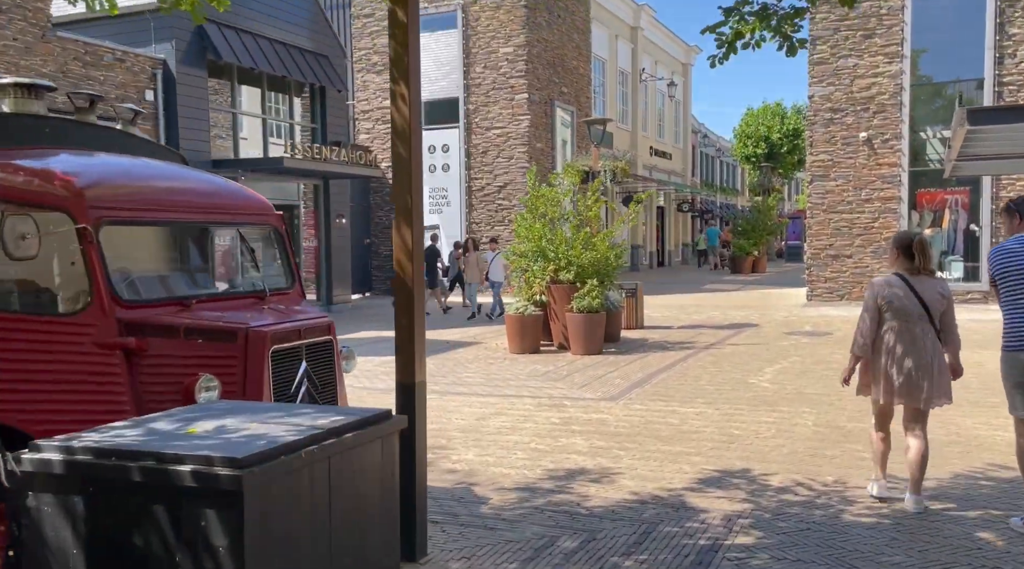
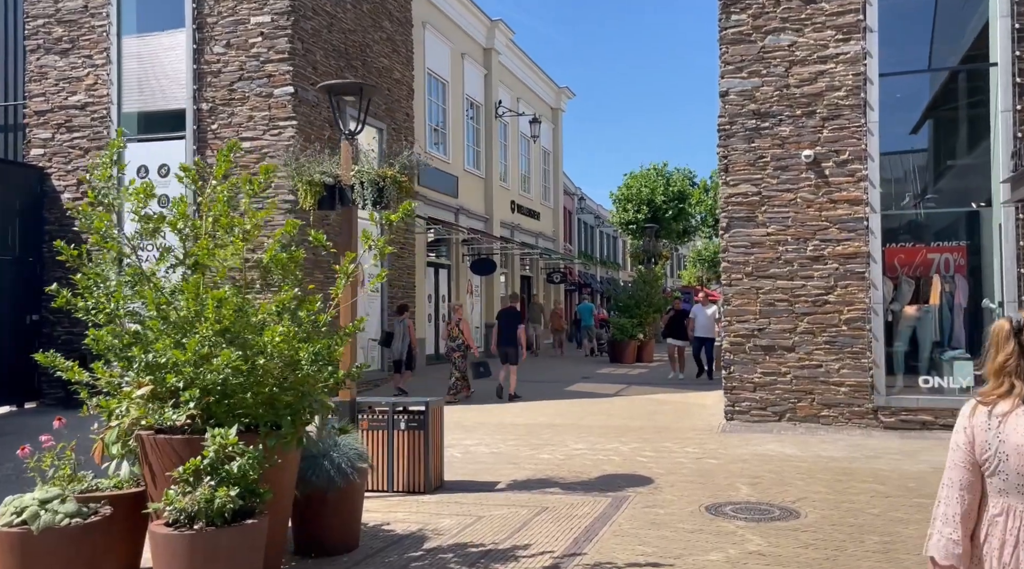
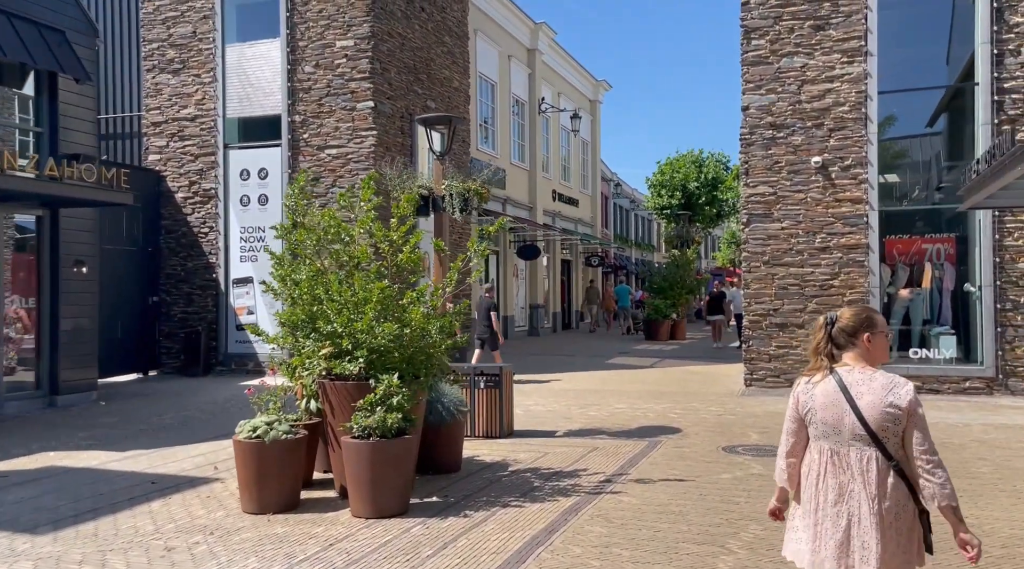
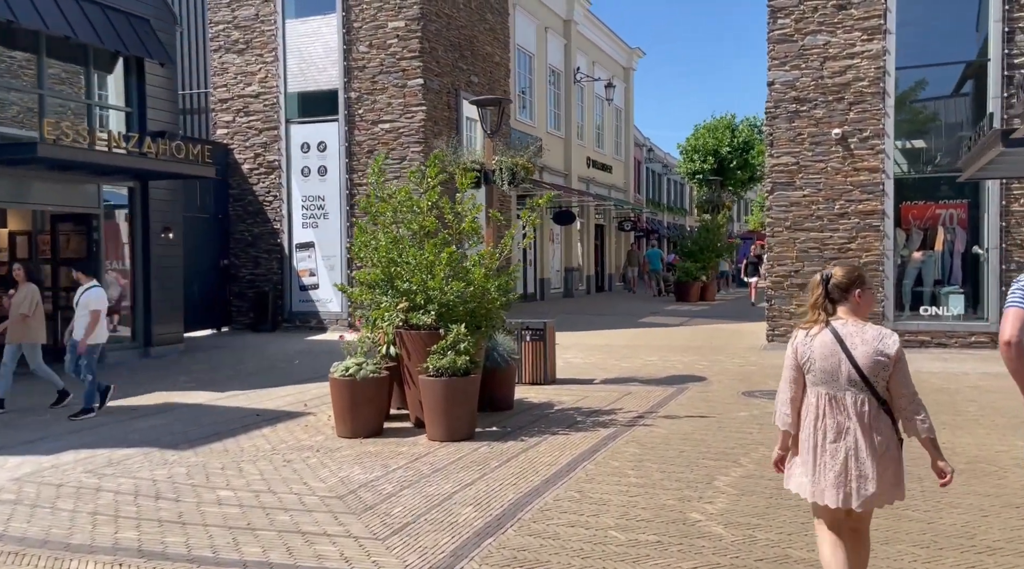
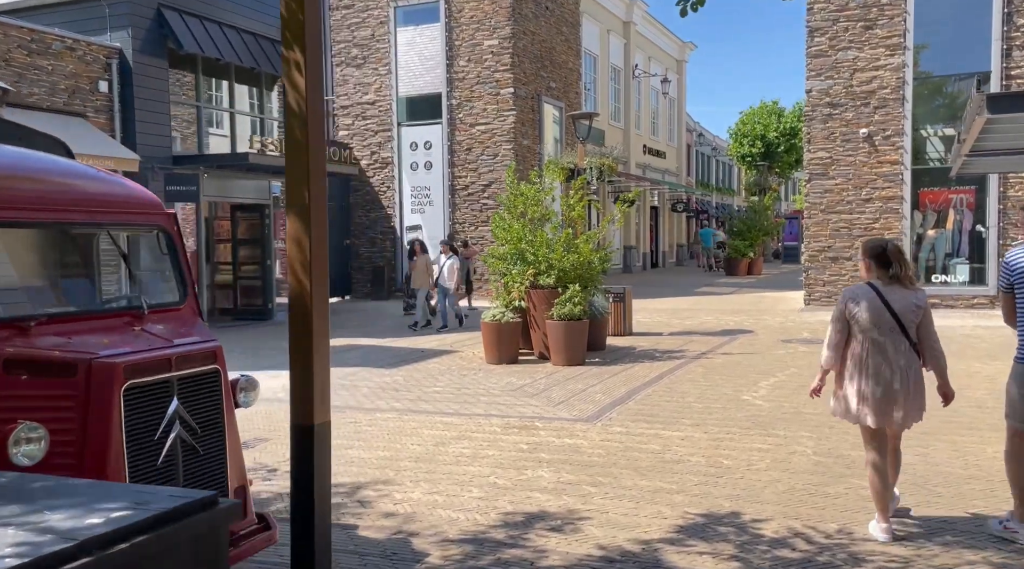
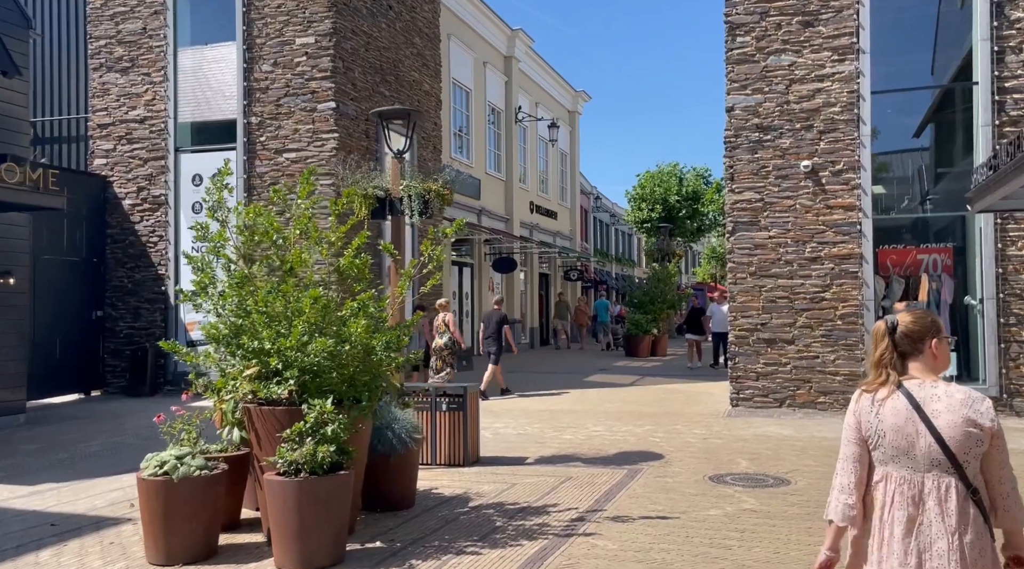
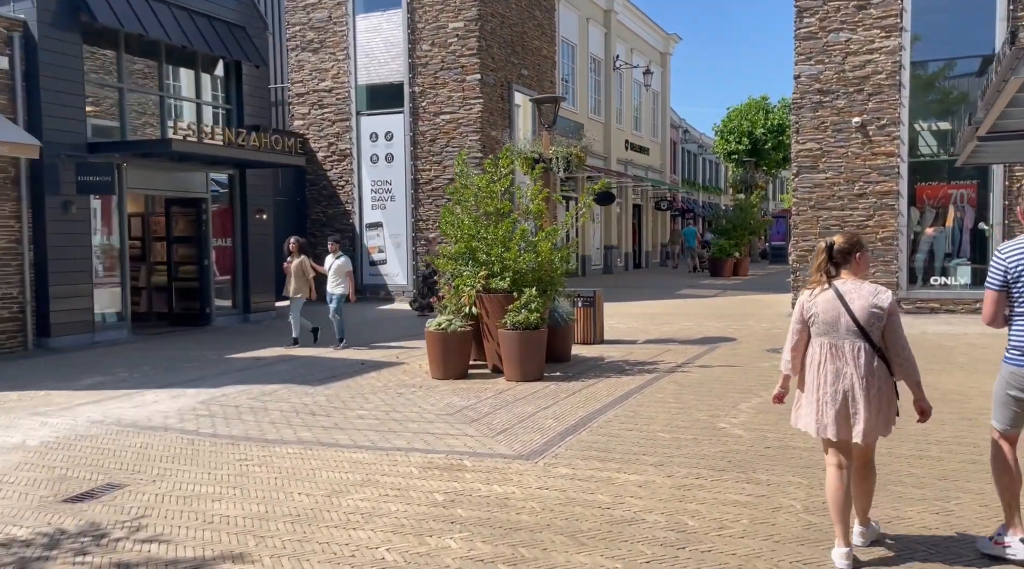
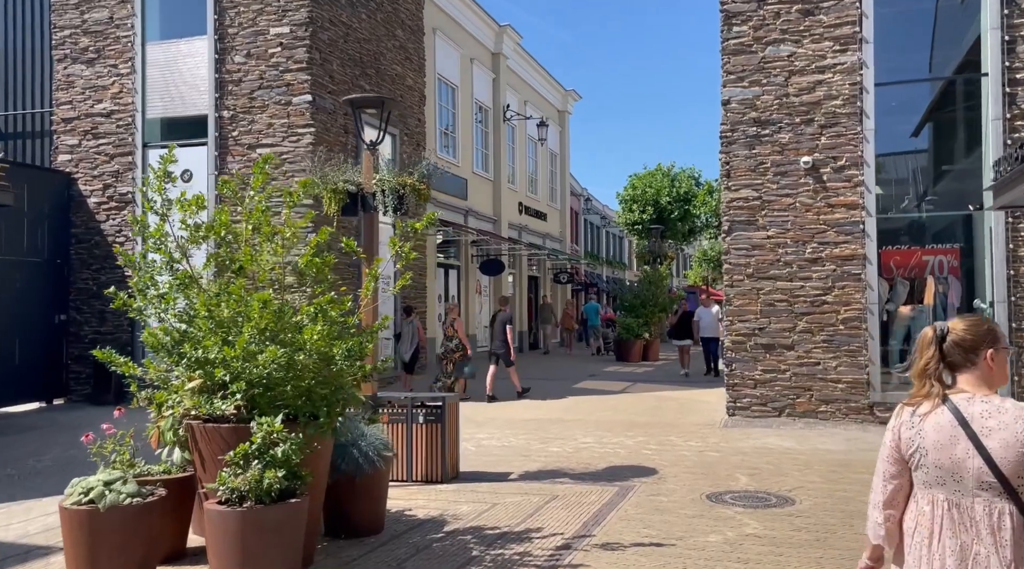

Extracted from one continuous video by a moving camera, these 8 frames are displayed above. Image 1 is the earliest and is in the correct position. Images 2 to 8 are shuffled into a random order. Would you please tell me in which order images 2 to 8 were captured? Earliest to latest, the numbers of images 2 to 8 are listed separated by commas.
5, 7, 4, 3, 6, 8, 2
